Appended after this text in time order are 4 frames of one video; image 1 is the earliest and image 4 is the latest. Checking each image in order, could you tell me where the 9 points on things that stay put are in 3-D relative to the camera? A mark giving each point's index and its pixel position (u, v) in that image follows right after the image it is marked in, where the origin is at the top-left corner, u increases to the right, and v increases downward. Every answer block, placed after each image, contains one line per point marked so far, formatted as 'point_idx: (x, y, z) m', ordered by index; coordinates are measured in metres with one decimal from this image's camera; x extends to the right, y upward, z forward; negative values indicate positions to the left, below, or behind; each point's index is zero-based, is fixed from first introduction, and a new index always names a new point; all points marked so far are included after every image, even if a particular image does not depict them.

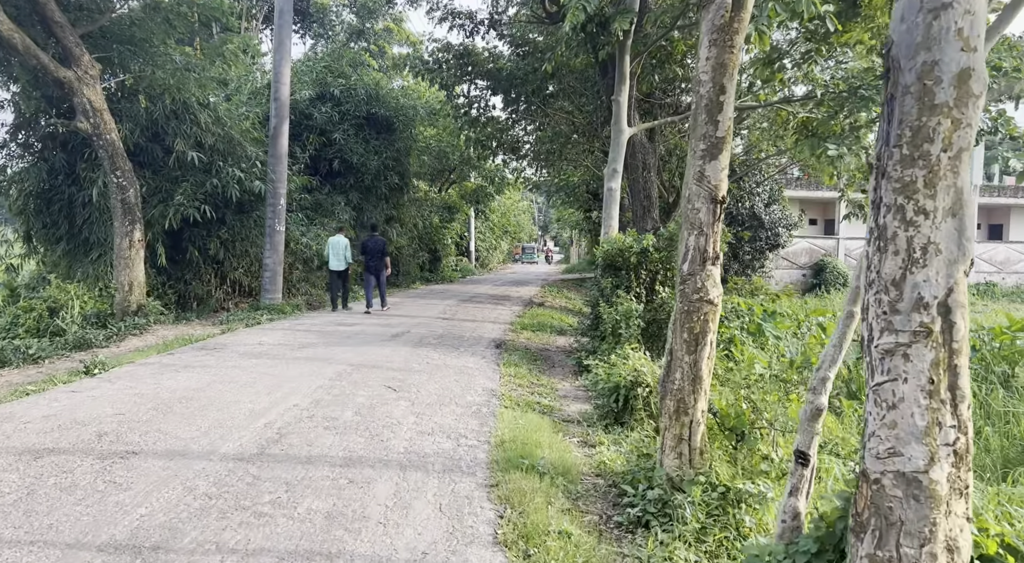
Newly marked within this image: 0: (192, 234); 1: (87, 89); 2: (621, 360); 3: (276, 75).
0: (-5.3, +0.8, +13.0) m
1: (-5.5, +2.5, +10.1) m
2: (+1.1, -0.8, +7.5) m
3: (-4.0, +3.5, +13.2) m
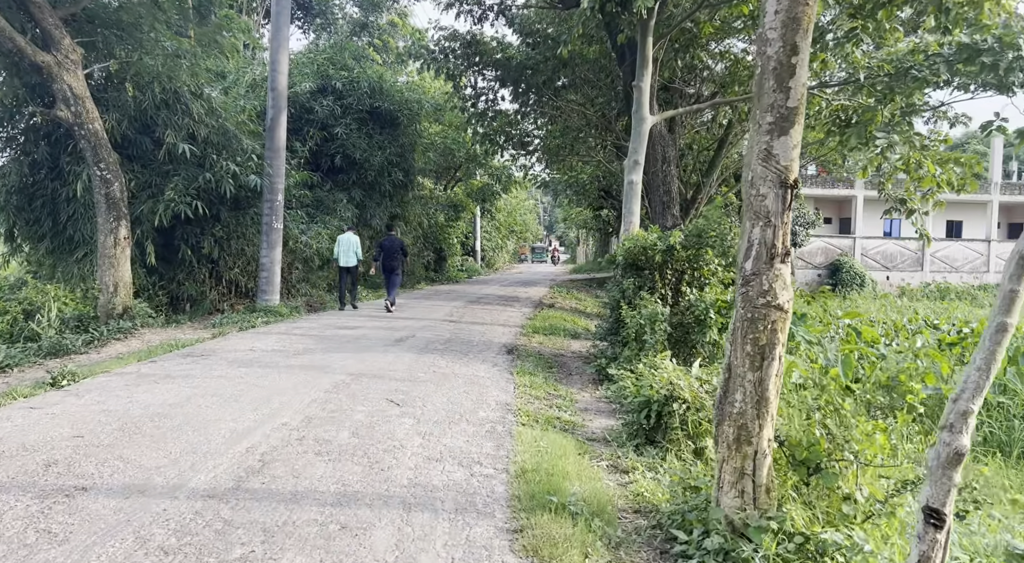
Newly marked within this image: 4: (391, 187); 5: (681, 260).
0: (-5.2, +0.8, +12.2) m
1: (-5.4, +2.5, +9.4) m
2: (+1.2, -0.8, +6.7) m
3: (-3.9, +3.5, +12.5) m
4: (-3.0, +2.3, +19.3) m
5: (+1.9, +0.2, +8.7) m
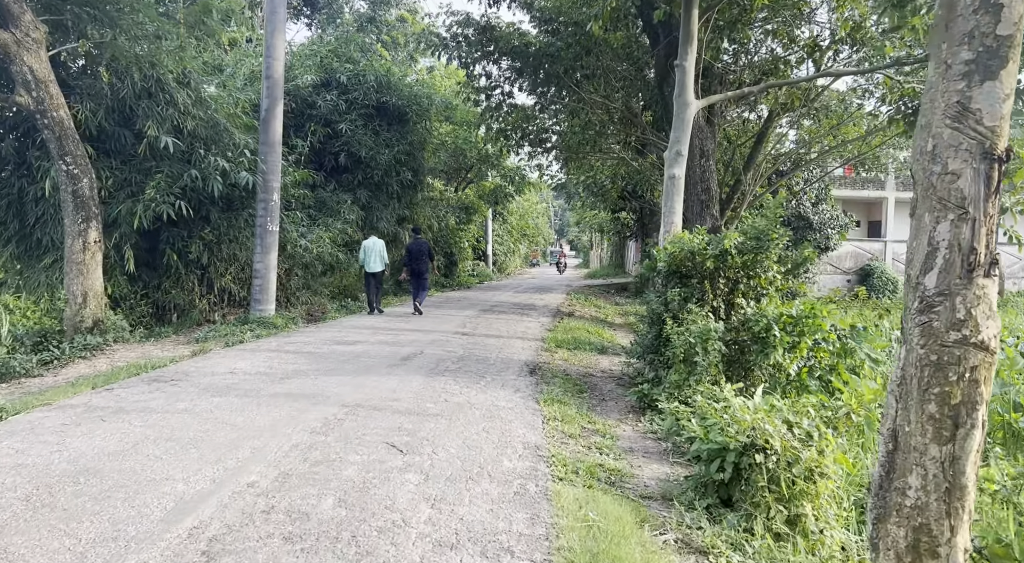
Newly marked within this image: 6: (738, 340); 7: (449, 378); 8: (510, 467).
0: (-4.9, +0.7, +11.1) m
1: (-5.1, +2.4, +8.2) m
2: (+1.4, -0.9, +5.5) m
3: (-3.6, +3.4, +11.3) m
4: (-2.6, +2.2, +18.2) m
5: (+2.1, +0.1, +7.4) m
6: (+2.1, -0.6, +7.2) m
7: (-0.6, -0.9, +7.4) m
8: (0.0, -1.1, +4.5) m
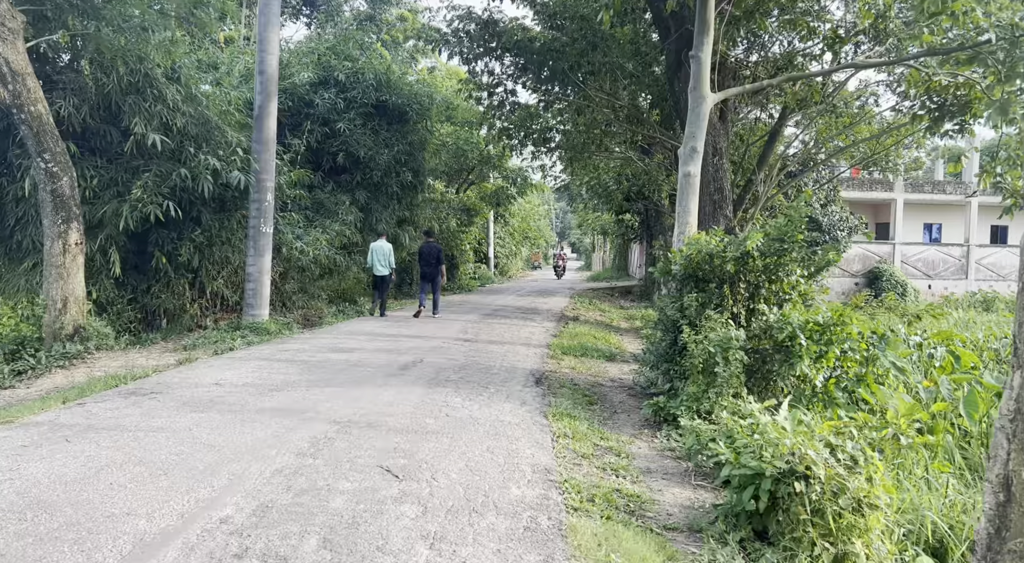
0: (-4.8, +0.6, +10.6) m
1: (-5.1, +2.4, +7.7) m
2: (+1.5, -0.9, +5.0) m
3: (-3.5, +3.3, +10.9) m
4: (-2.6, +2.1, +17.7) m
5: (+2.2, +0.1, +6.9) m
6: (+2.2, -0.6, +6.7) m
7: (-0.6, -1.0, +6.9) m
8: (0.0, -1.1, +4.0) m
